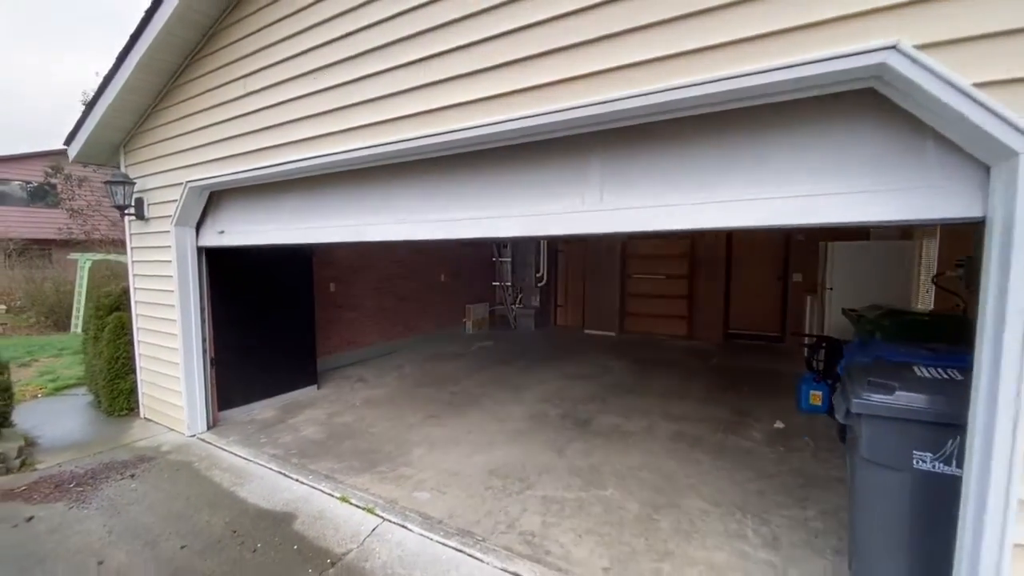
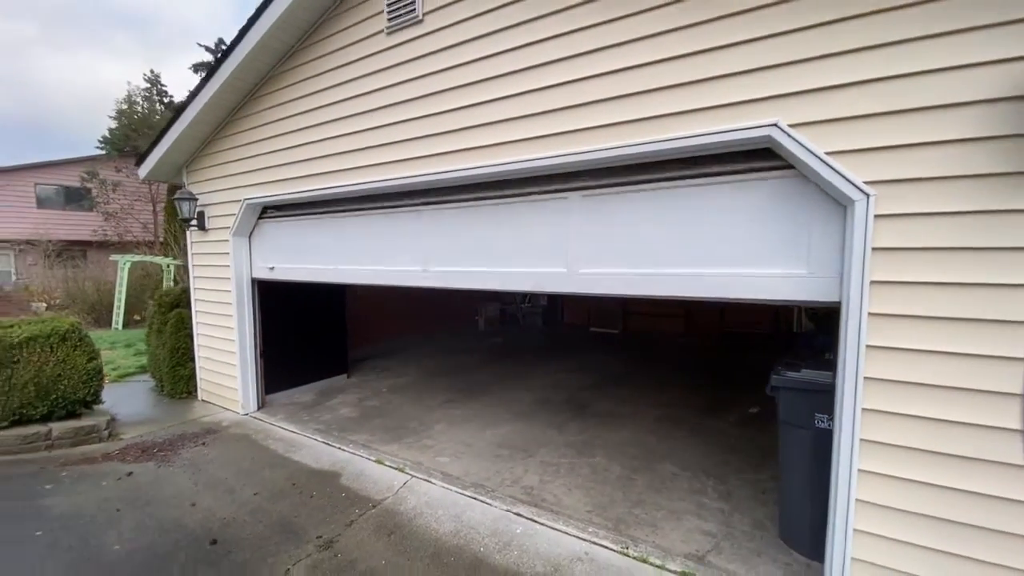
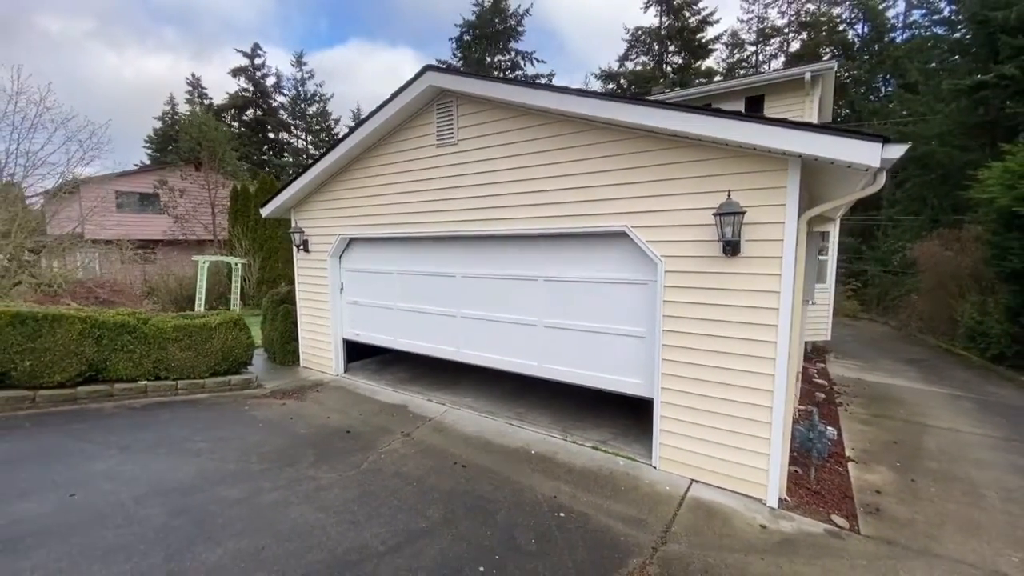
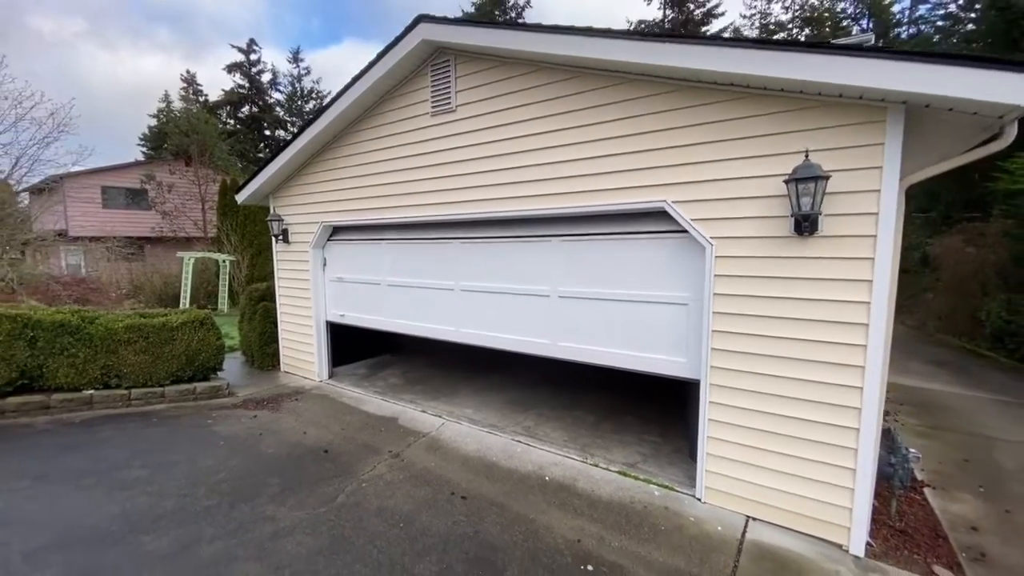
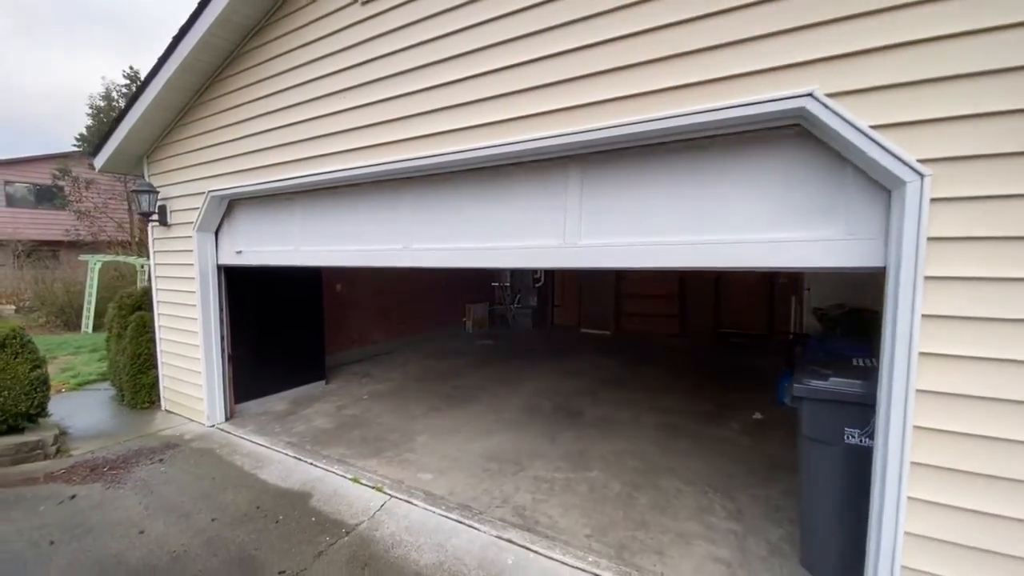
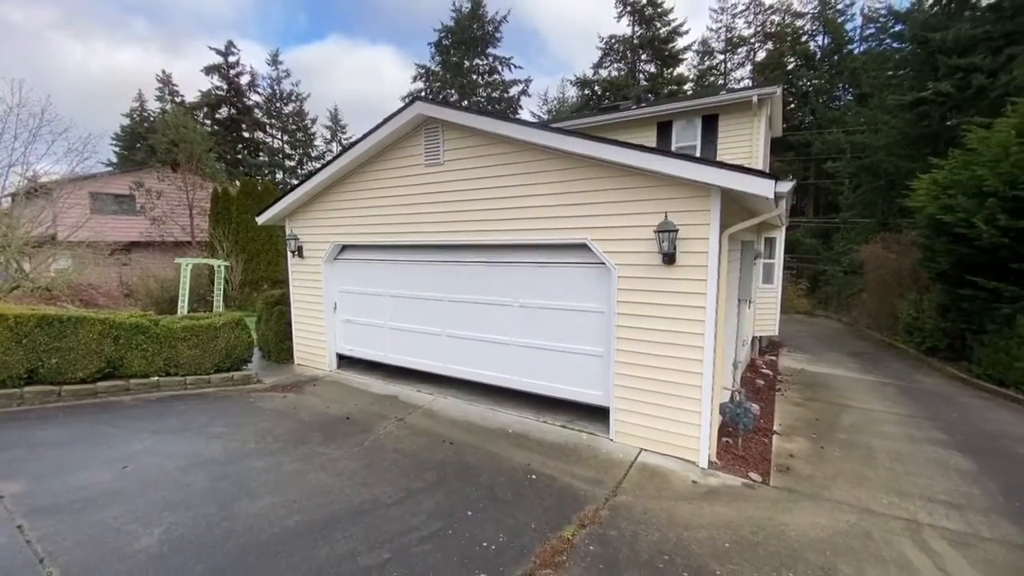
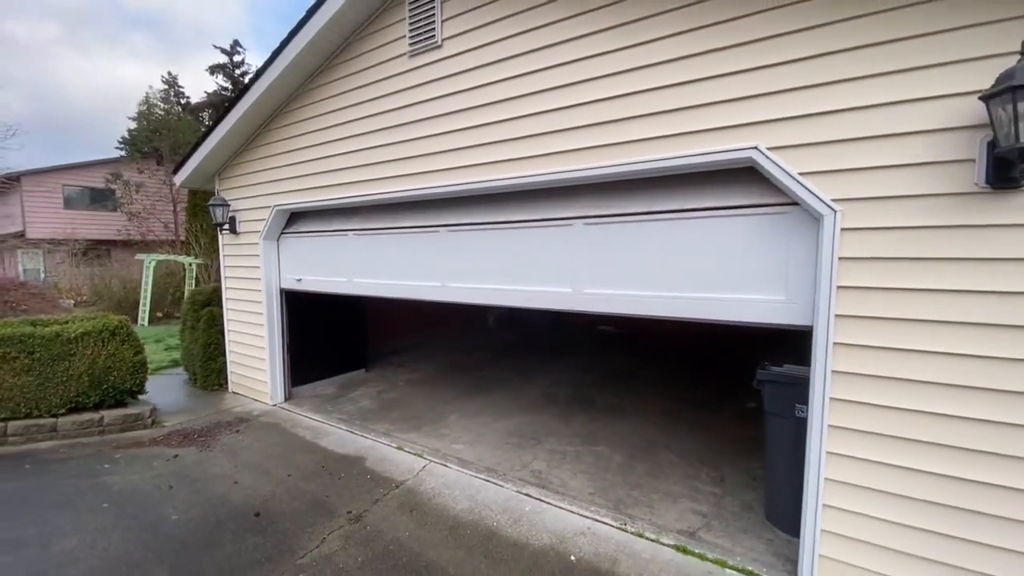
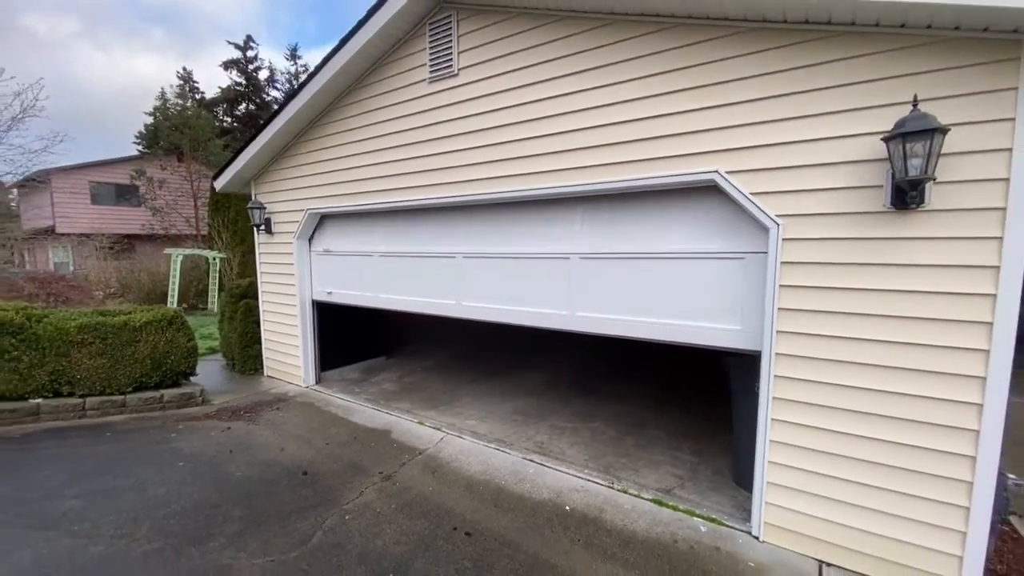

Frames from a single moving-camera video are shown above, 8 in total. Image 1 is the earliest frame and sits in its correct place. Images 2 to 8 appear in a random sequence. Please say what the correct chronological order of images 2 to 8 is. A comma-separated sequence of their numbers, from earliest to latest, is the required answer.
5, 2, 7, 8, 4, 3, 6
